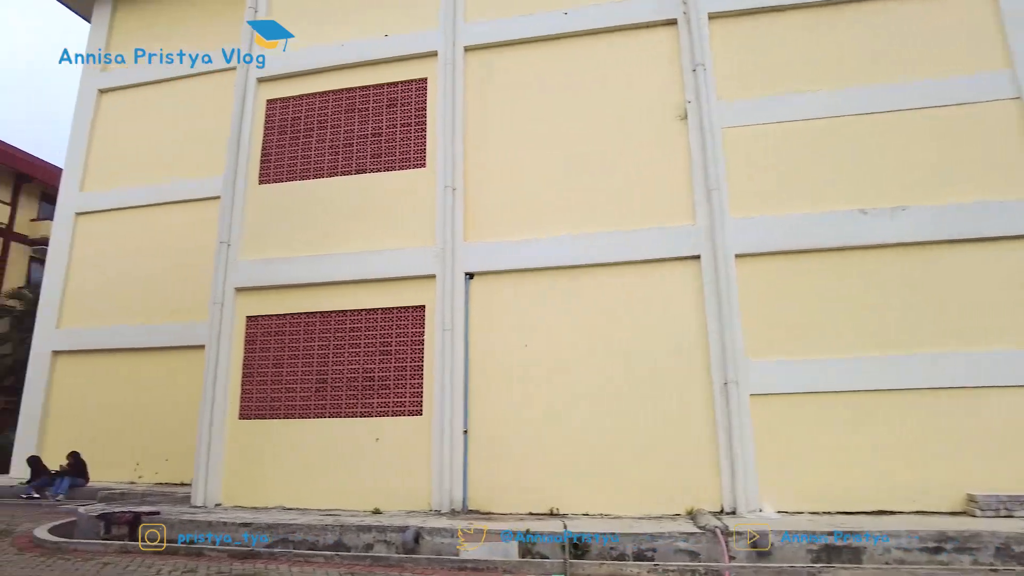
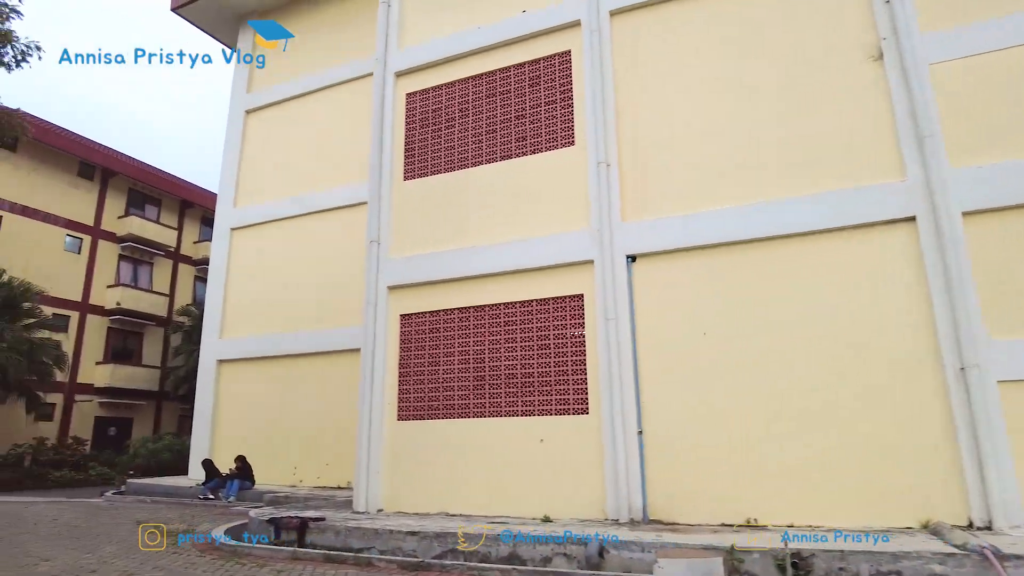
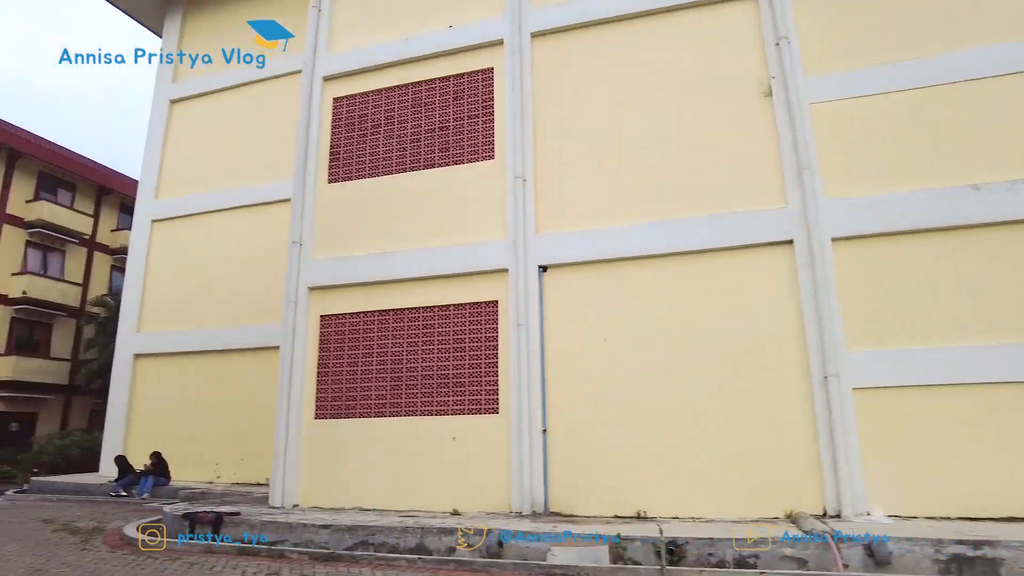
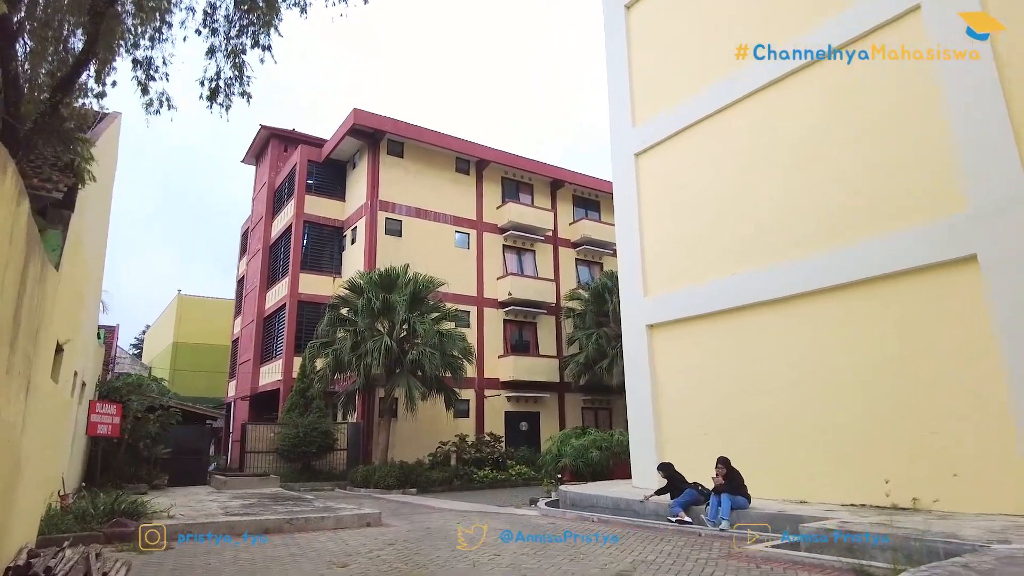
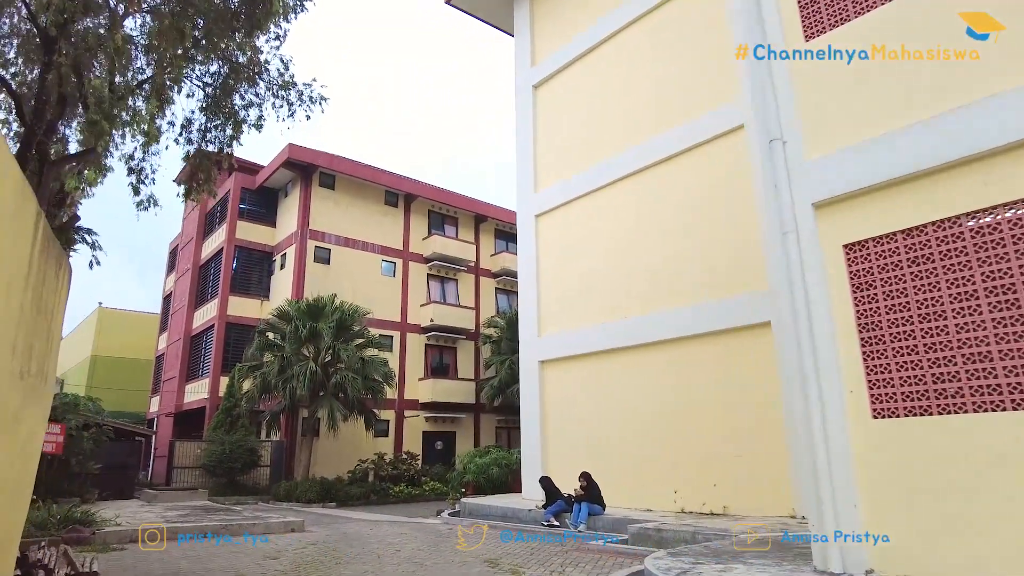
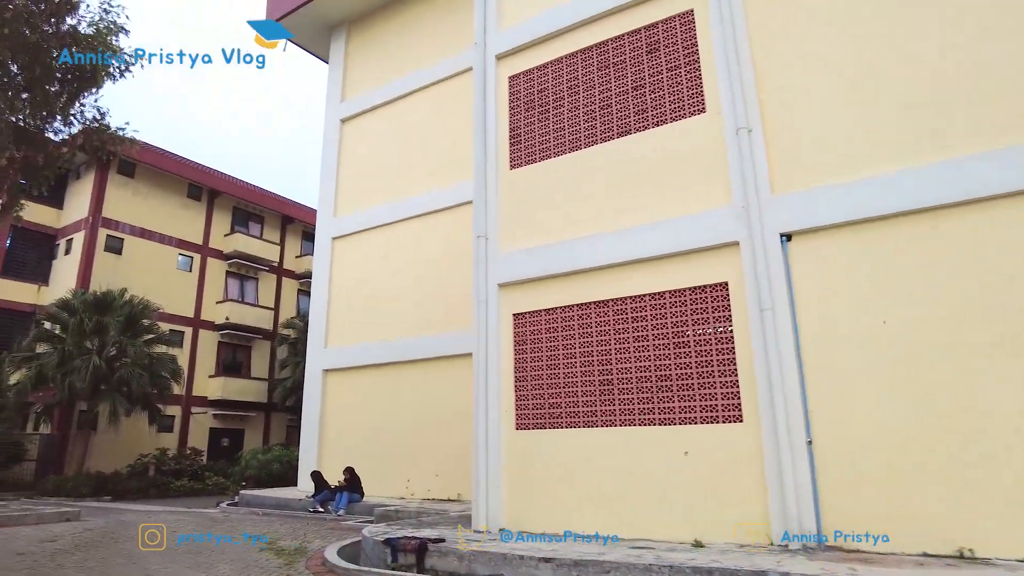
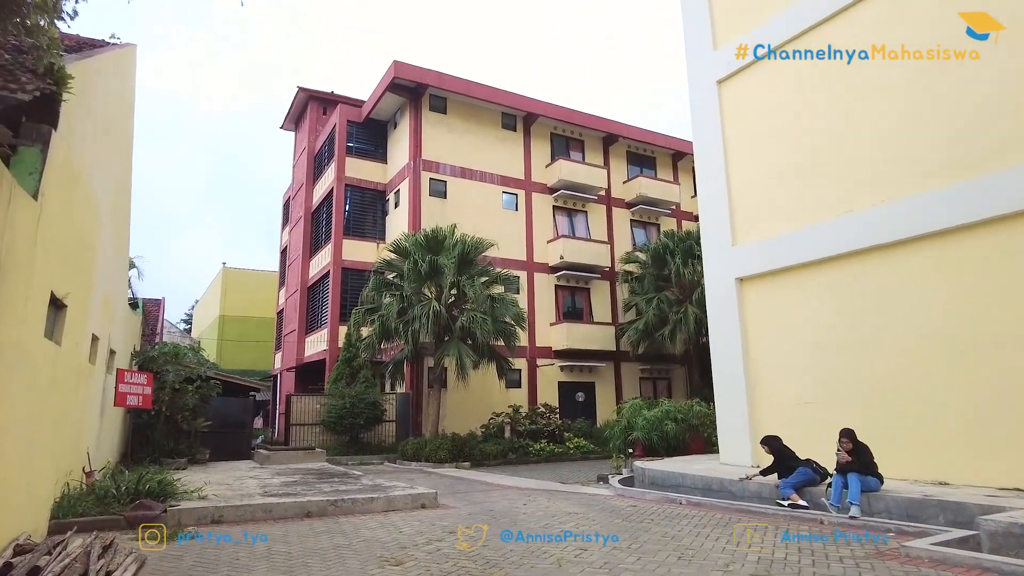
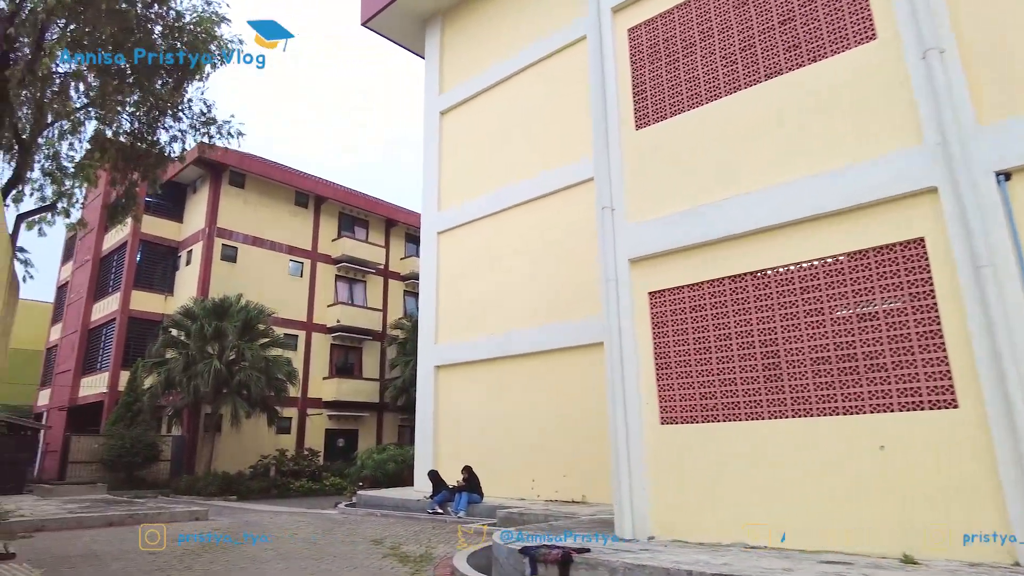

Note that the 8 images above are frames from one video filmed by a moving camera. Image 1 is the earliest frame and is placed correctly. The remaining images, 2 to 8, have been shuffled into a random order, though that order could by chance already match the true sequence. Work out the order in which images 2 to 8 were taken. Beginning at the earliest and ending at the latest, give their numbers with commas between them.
3, 2, 6, 8, 5, 4, 7
